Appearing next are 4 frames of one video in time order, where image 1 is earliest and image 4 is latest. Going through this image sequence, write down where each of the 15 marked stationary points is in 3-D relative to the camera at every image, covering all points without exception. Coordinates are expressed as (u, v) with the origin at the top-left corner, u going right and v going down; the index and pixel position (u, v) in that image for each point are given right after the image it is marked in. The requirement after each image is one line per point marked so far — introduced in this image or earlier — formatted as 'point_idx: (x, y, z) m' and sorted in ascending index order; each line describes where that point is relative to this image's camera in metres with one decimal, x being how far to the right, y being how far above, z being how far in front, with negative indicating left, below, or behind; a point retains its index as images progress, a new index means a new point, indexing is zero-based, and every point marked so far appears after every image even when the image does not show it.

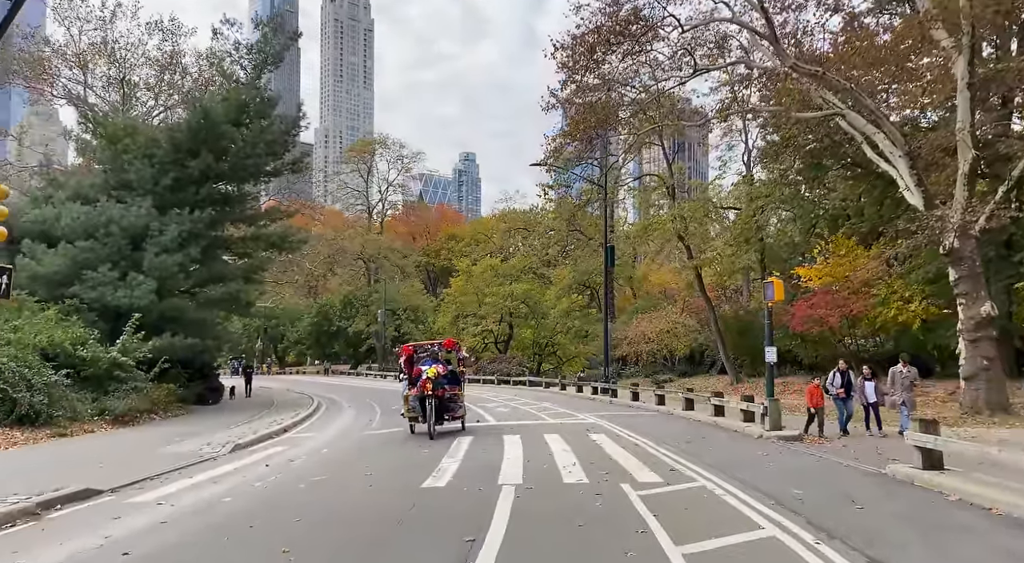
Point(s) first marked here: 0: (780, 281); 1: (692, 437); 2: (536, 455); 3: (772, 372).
0: (+5.3, 0.0, +15.7) m
1: (+3.3, -2.9, +15.0) m
2: (+0.3, -2.6, +12.1) m
3: (+5.2, -1.8, +16.2) m
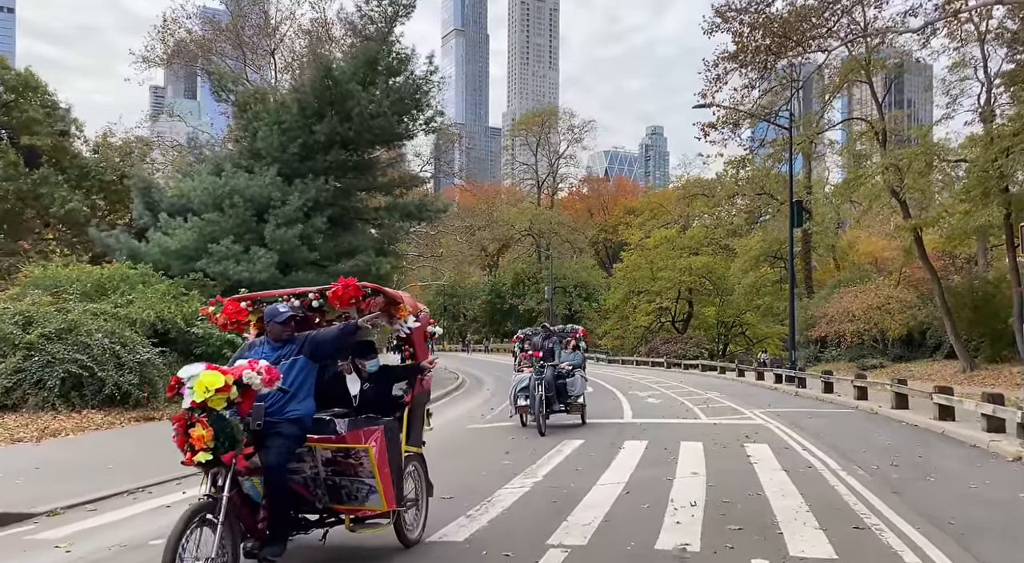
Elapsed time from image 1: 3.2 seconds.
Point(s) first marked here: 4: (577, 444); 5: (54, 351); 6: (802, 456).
0: (+7.0, +0.8, +10.4) m
1: (+5.0, -2.2, +10.3) m
2: (+1.4, -2.0, +8.1) m
3: (+7.0, -1.0, +10.9) m
4: (+0.9, -2.2, +10.8) m
5: (-9.0, -1.4, +15.8) m
6: (+3.6, -2.2, +10.0) m
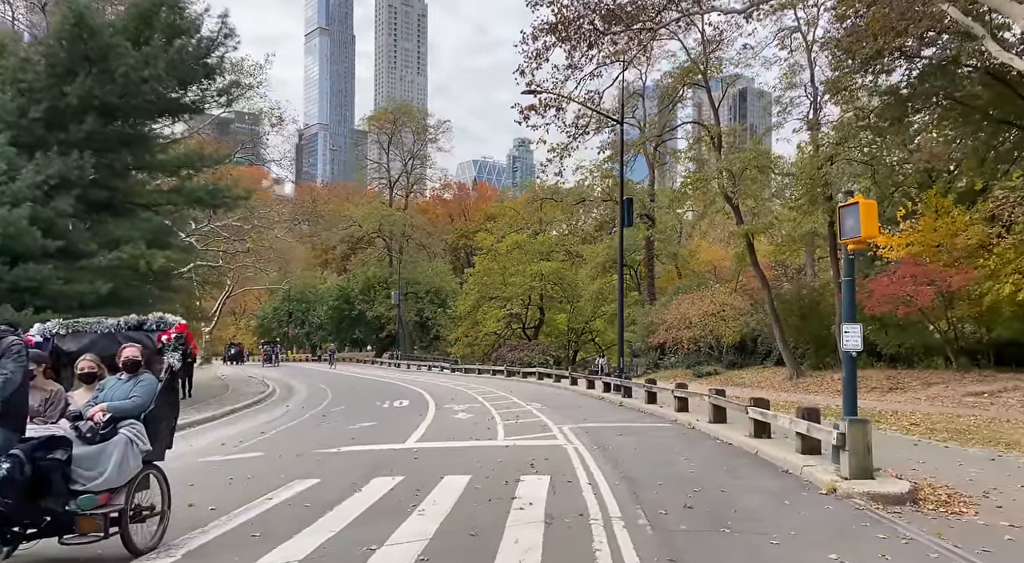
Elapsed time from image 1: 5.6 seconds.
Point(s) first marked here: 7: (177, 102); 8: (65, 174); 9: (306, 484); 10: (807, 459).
0: (+4.0, +0.8, +8.9) m
1: (+2.0, -2.1, +8.4) m
2: (-1.2, -1.9, +5.7) m
3: (+3.9, -1.0, +9.4) m
4: (-2.1, -2.0, +8.2) m
5: (-12.7, -1.2, +11.6) m
6: (+0.7, -2.1, +7.9) m
7: (-8.6, +4.6, +21.2) m
8: (-10.4, +2.5, +19.4) m
9: (-2.1, -2.0, +8.0) m
10: (+3.5, -2.1, +9.6) m
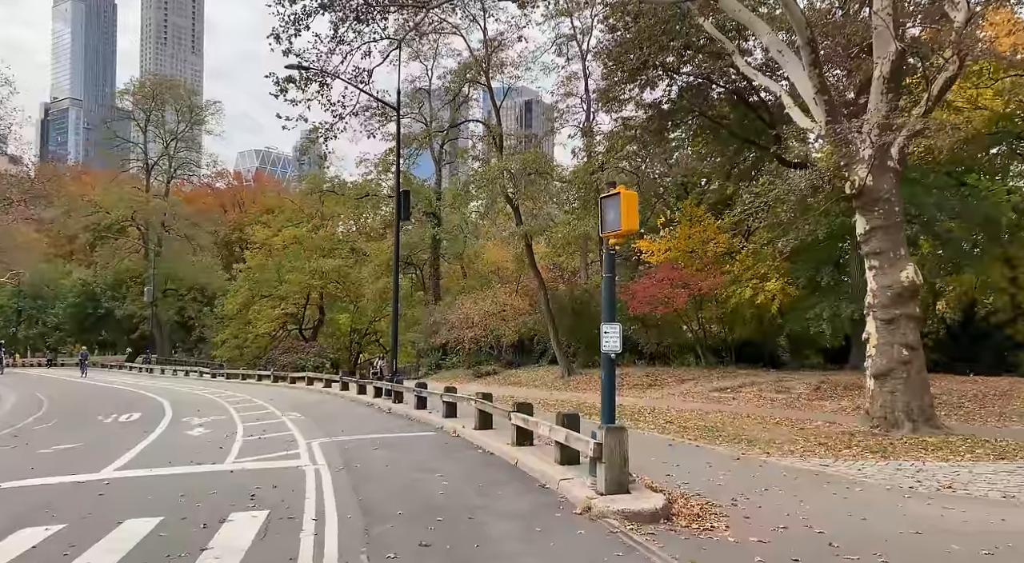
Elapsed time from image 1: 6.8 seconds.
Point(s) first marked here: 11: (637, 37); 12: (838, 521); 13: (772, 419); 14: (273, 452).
0: (+1.3, +0.8, +8.4) m
1: (-0.6, -2.1, +7.3) m
2: (-2.9, -1.8, +3.9) m
3: (+1.0, -1.0, +8.8) m
4: (-4.5, -2.0, +6.1) m
5: (-15.5, -0.9, +6.6) m
6: (-1.7, -2.0, +6.5) m
7: (-14.0, +4.8, +17.0) m
8: (-15.4, +2.7, +14.7) m
9: (-4.4, -2.0, +5.9) m
10: (+0.6, -2.1, +8.9) m
11: (+2.8, +5.5, +18.6) m
12: (+3.2, -2.3, +7.8) m
13: (+5.3, -2.8, +16.5) m
14: (-3.5, -2.5, +12.0) m
